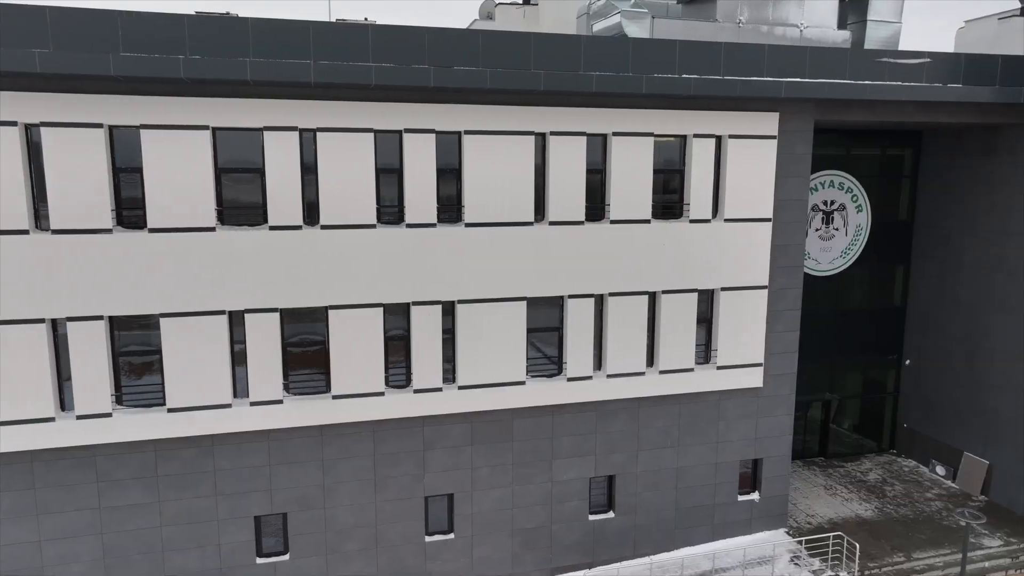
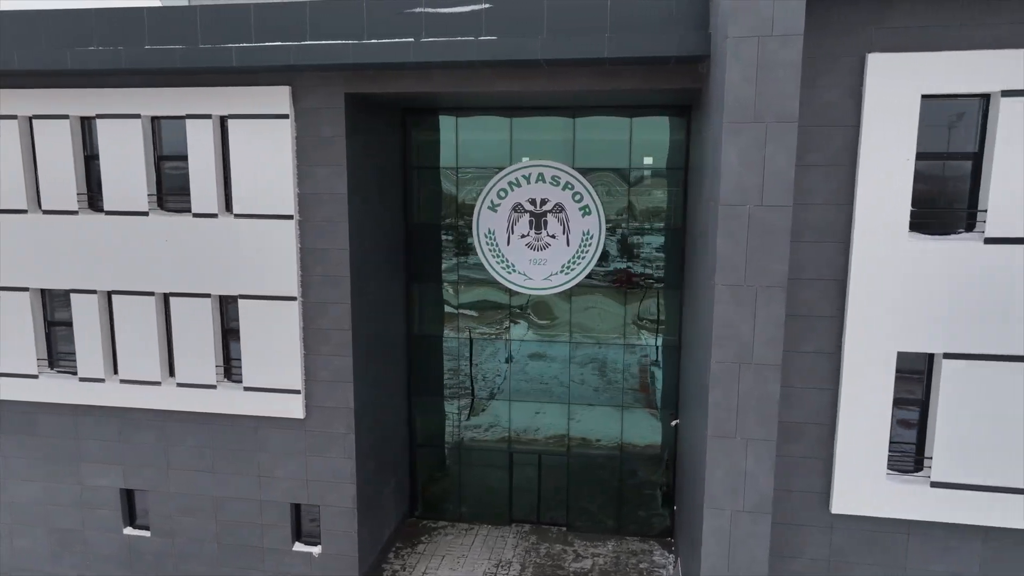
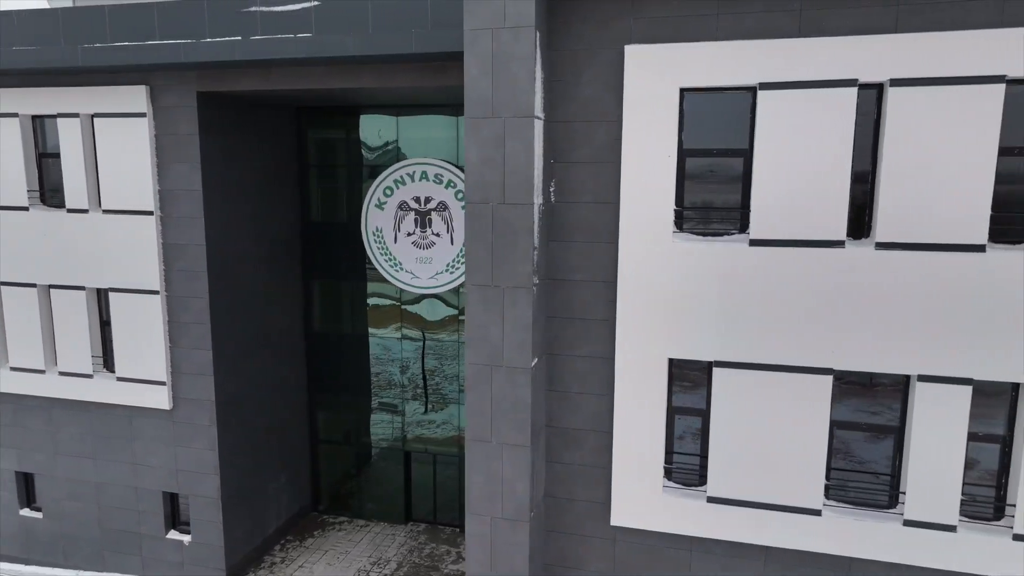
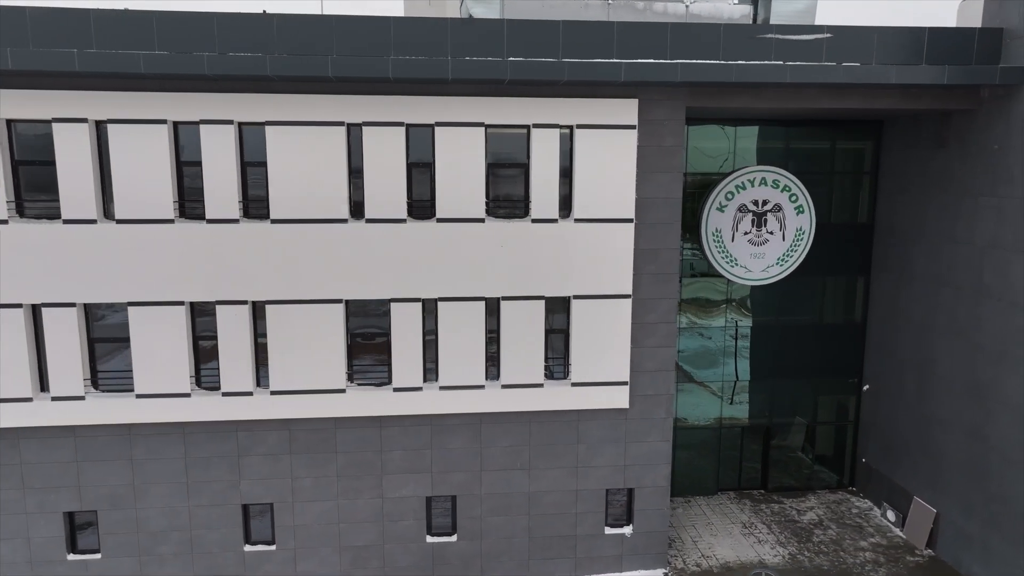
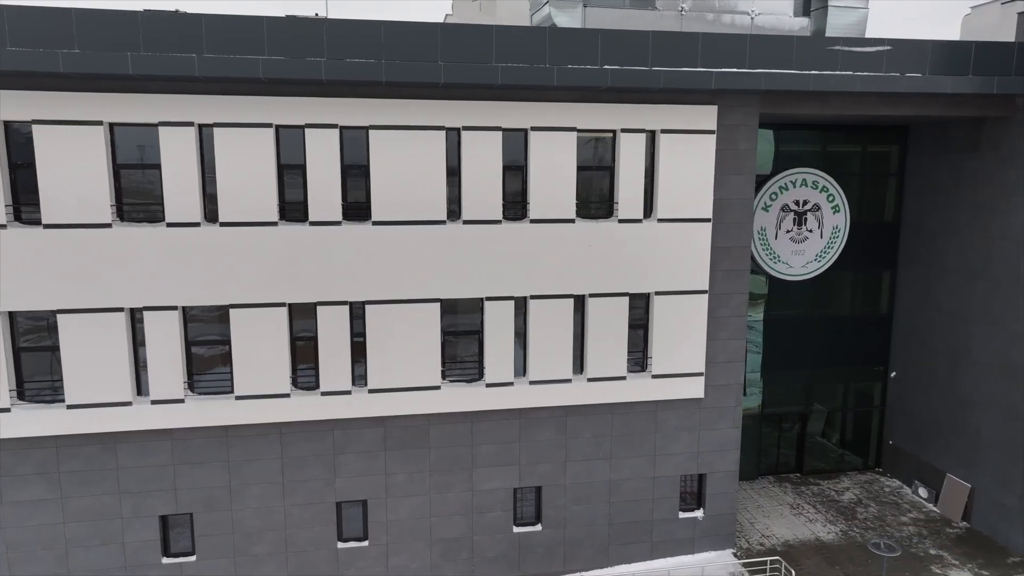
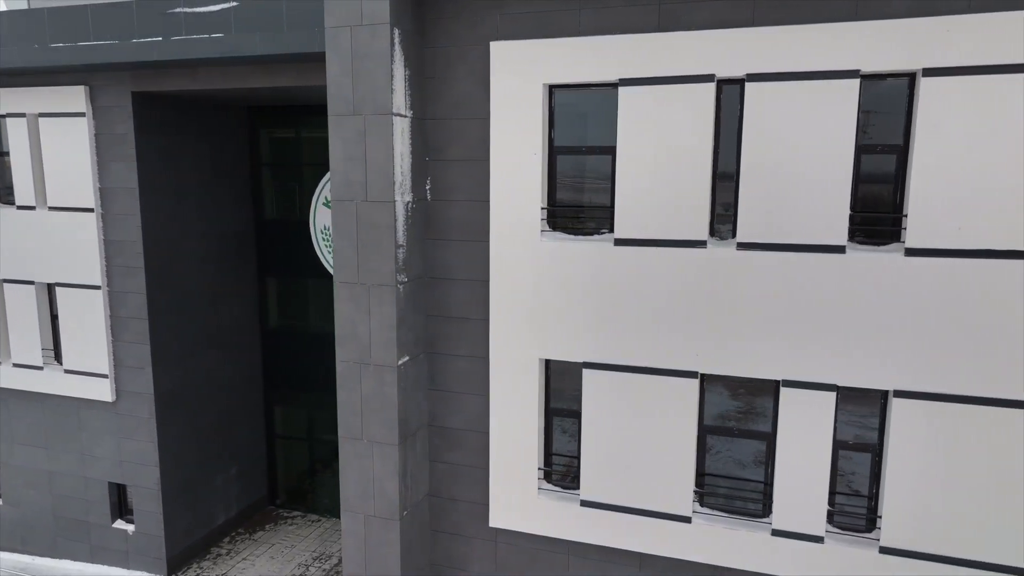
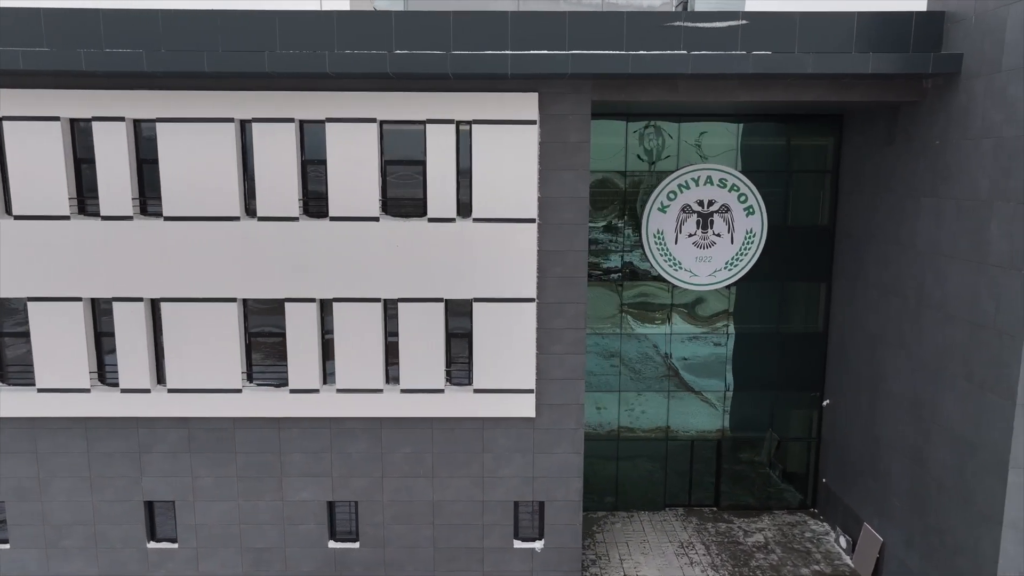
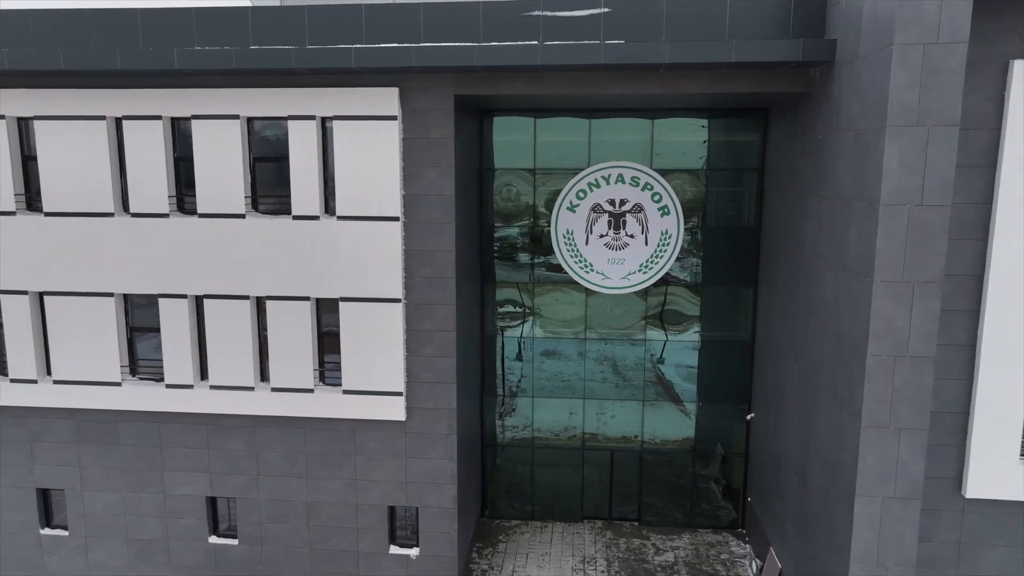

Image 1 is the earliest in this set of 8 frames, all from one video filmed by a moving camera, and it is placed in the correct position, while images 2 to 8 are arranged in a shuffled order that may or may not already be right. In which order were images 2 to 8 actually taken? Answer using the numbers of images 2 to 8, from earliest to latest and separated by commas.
5, 4, 7, 8, 2, 3, 6
